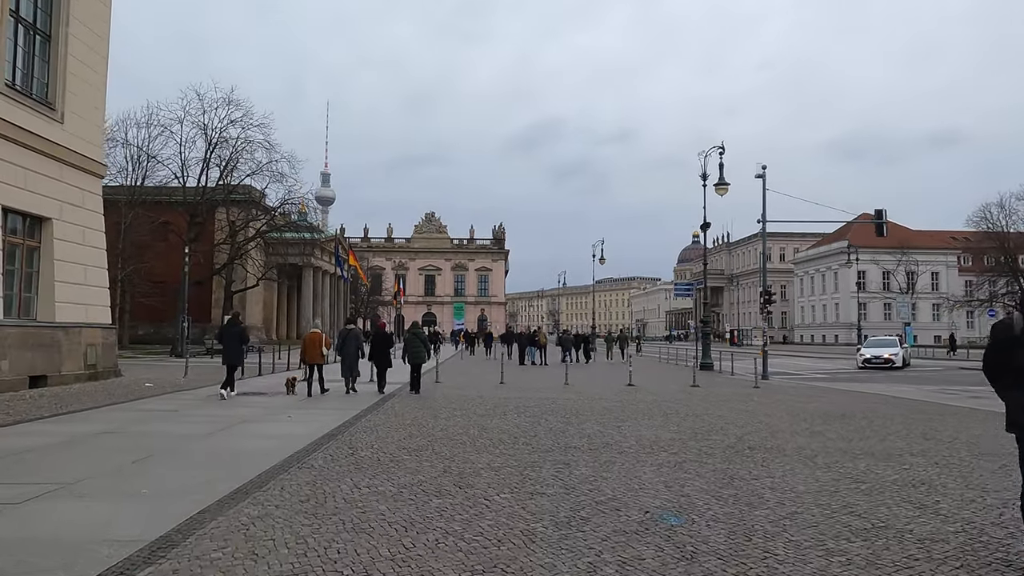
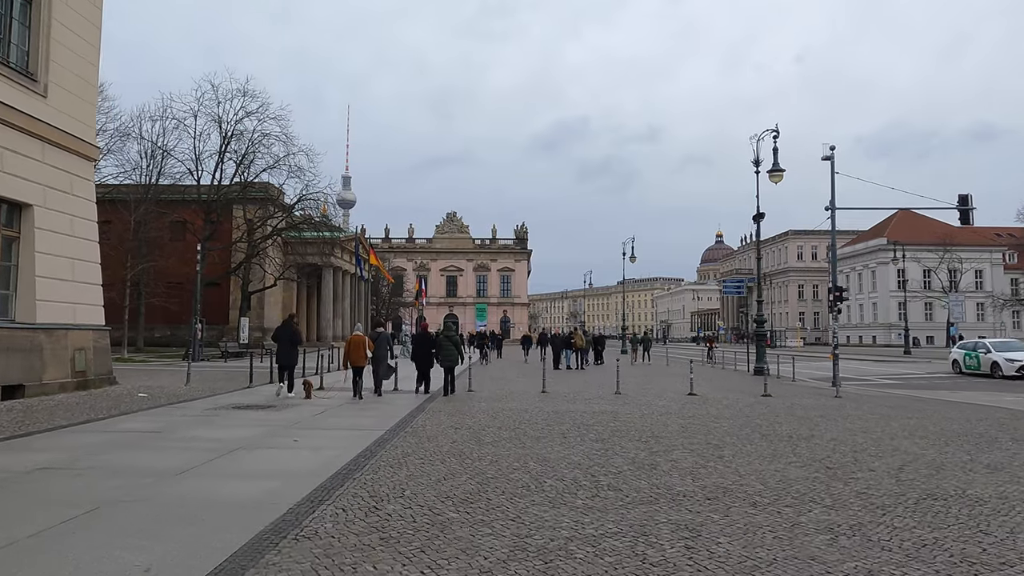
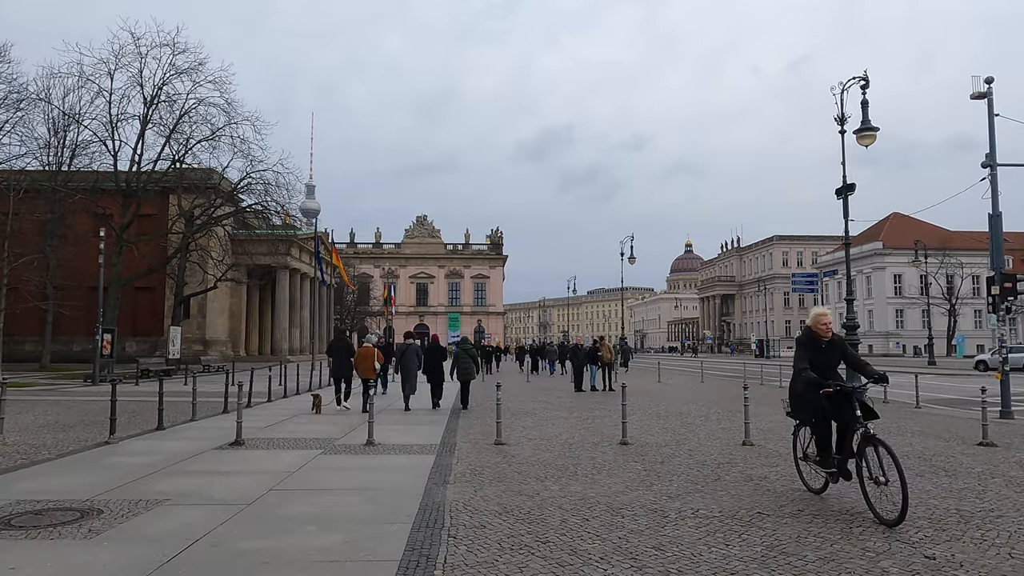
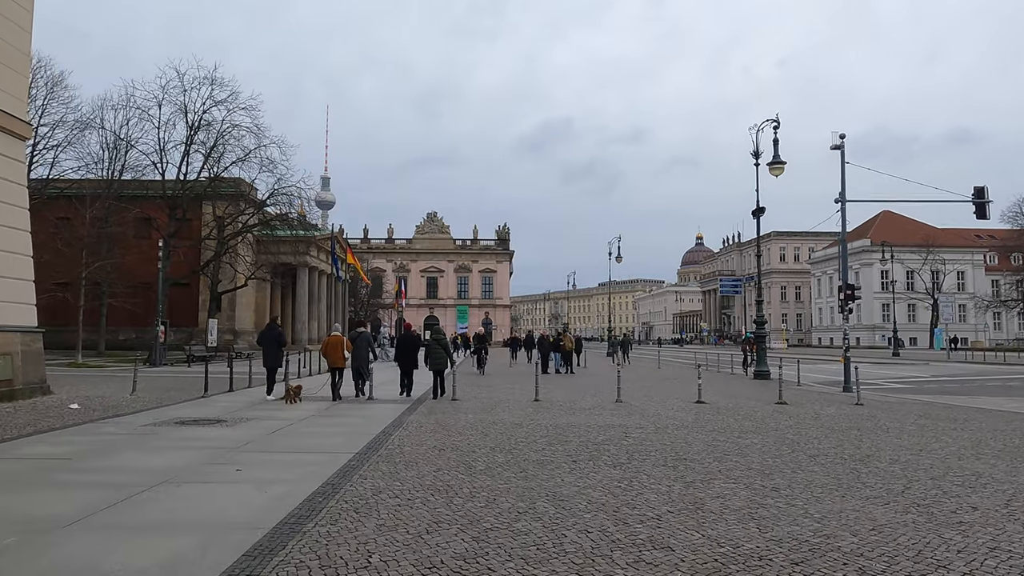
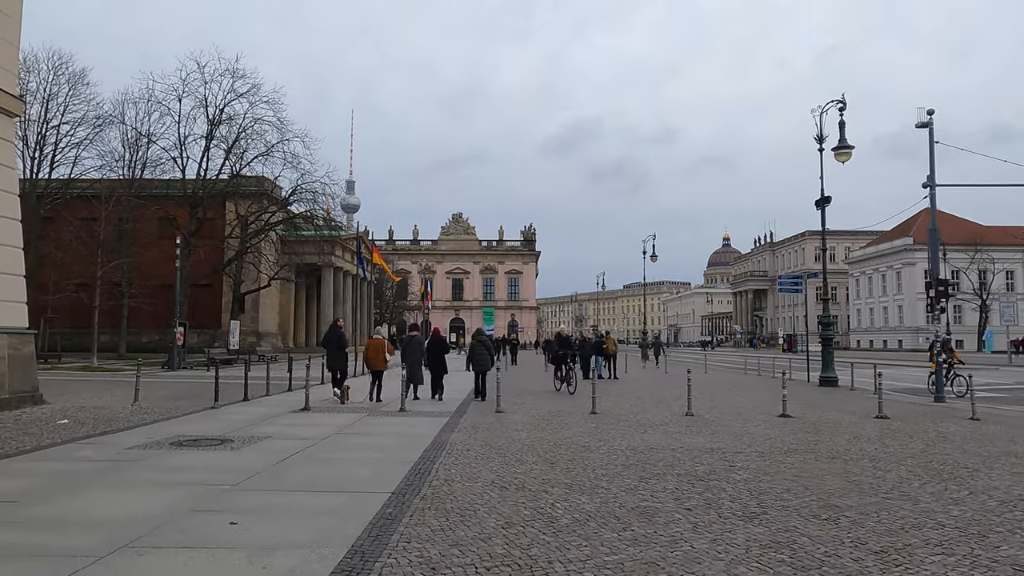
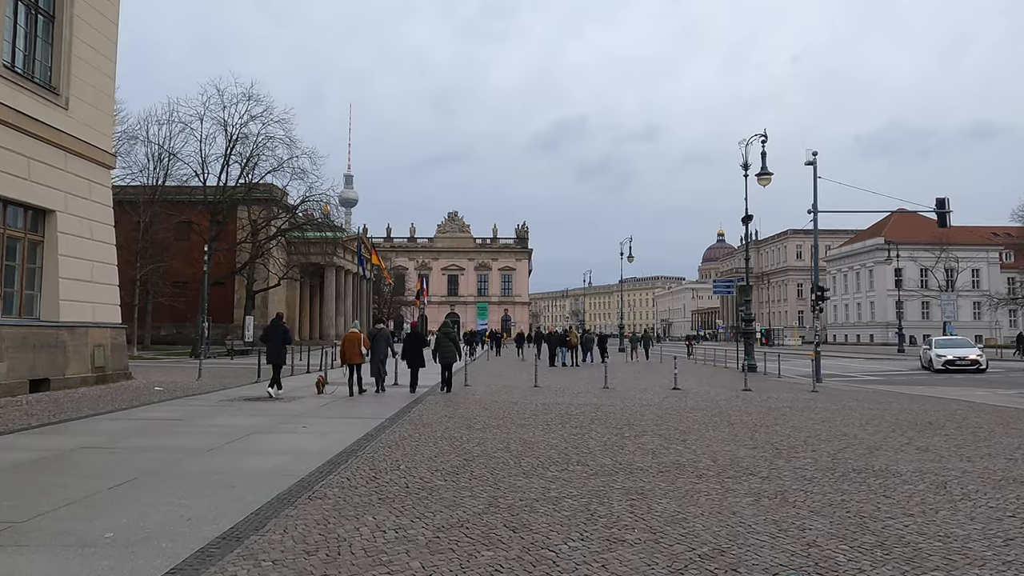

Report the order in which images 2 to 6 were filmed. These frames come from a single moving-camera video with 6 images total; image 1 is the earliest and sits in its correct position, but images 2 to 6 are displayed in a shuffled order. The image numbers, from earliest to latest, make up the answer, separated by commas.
6, 2, 4, 5, 3
